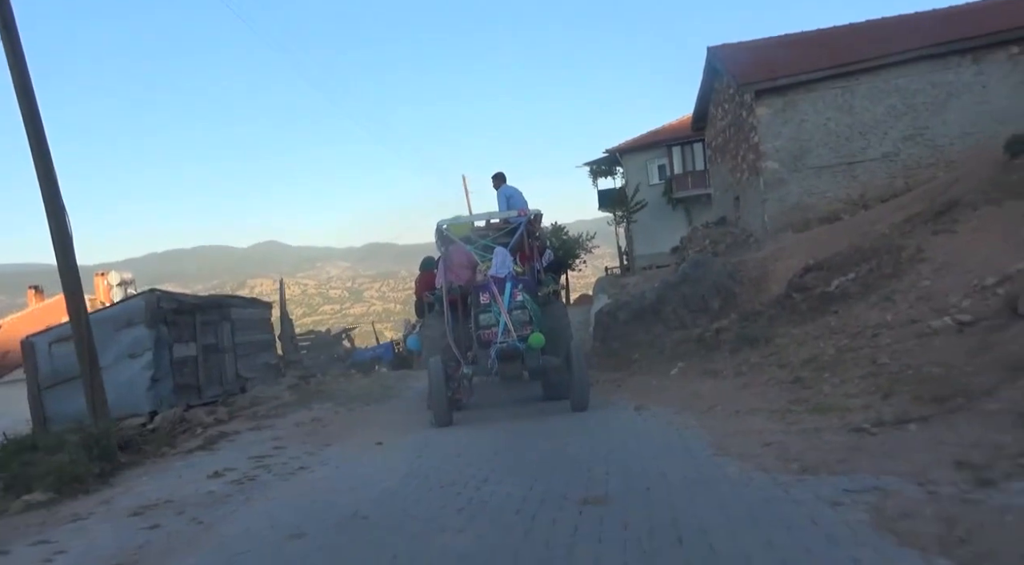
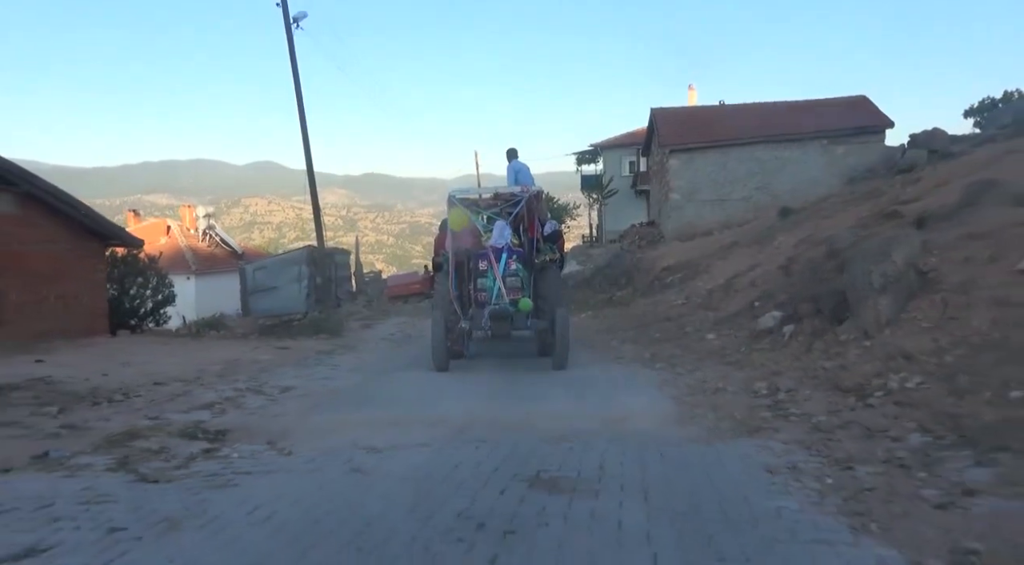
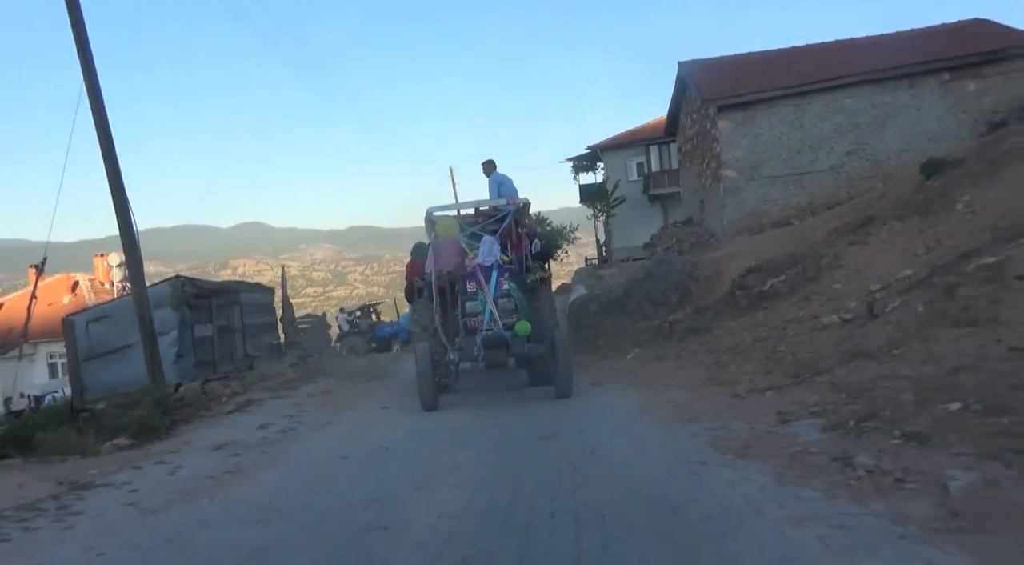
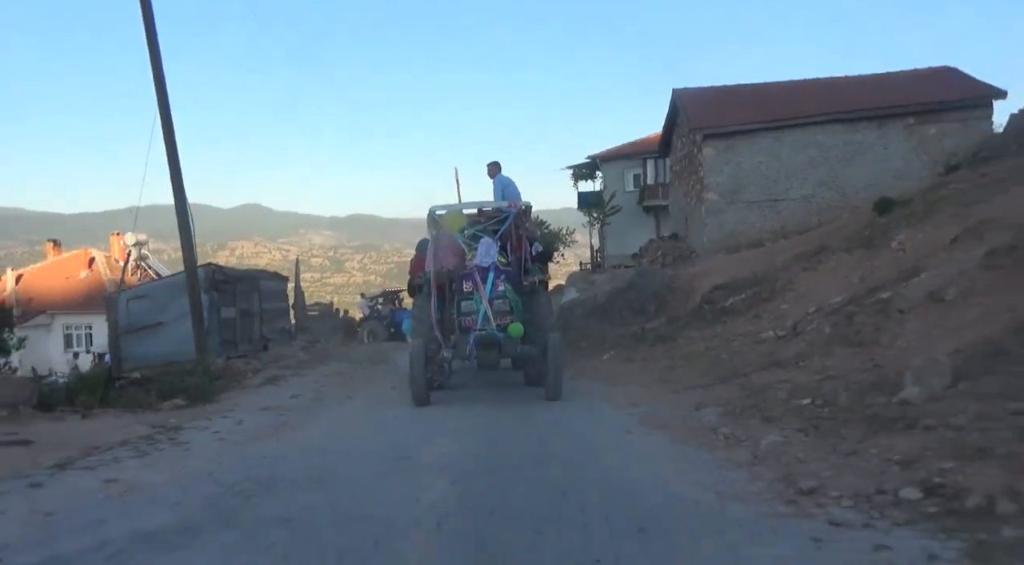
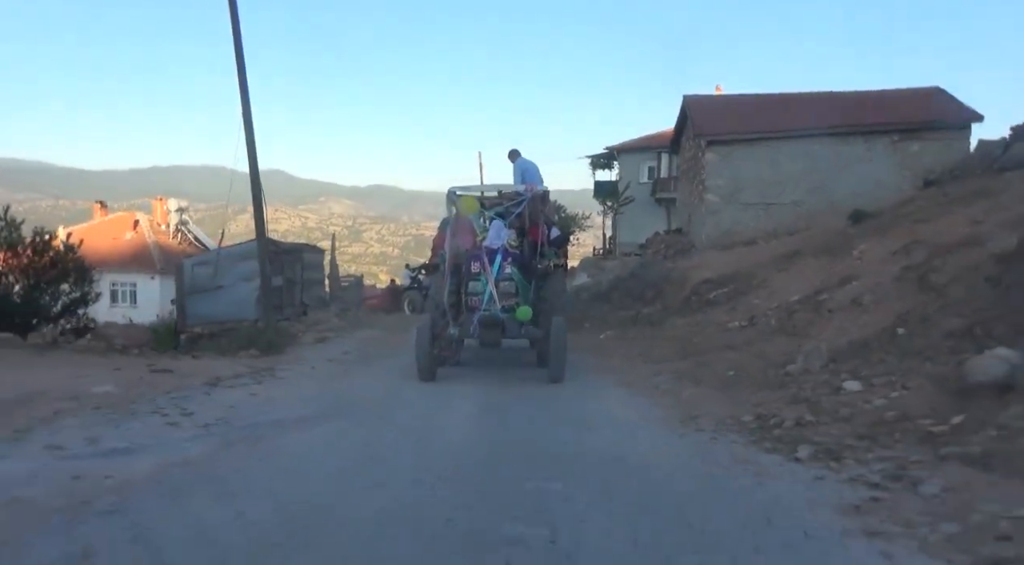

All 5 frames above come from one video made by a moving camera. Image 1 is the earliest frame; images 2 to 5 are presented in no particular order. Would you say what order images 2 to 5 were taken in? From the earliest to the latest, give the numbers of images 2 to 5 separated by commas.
3, 4, 5, 2
